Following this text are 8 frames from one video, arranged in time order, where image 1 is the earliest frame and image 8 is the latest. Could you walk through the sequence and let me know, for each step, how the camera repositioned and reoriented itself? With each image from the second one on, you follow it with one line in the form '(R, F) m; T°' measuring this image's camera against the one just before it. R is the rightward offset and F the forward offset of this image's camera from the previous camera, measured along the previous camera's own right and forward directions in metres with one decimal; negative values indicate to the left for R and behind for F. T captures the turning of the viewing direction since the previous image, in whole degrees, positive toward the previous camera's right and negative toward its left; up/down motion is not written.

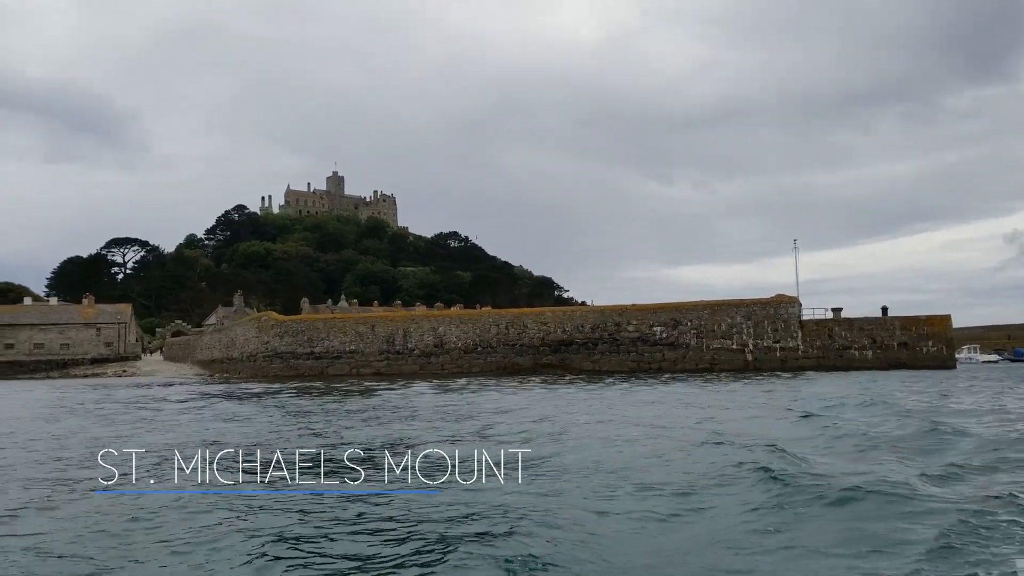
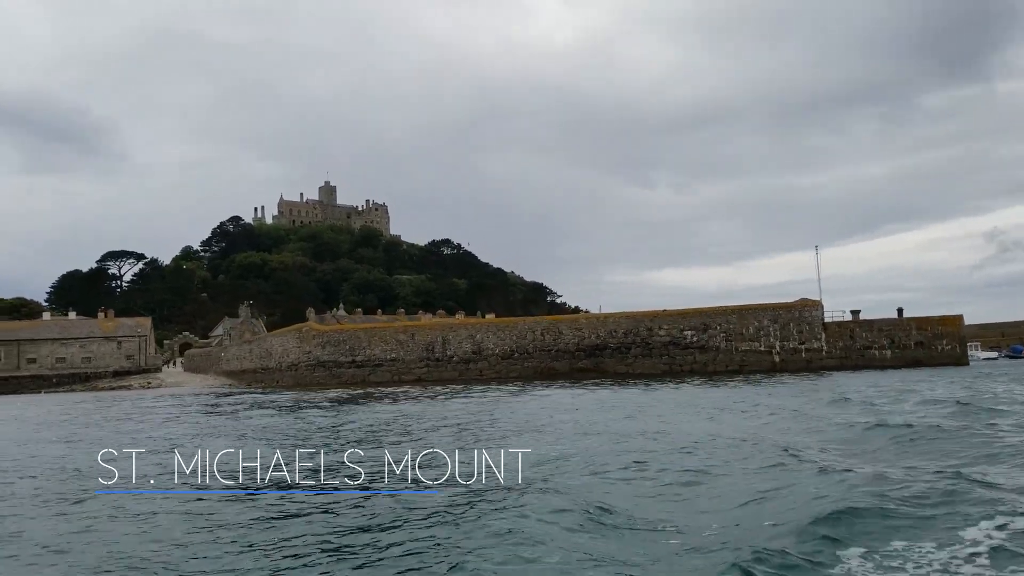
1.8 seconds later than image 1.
(-1.1, -0.9) m; +1°
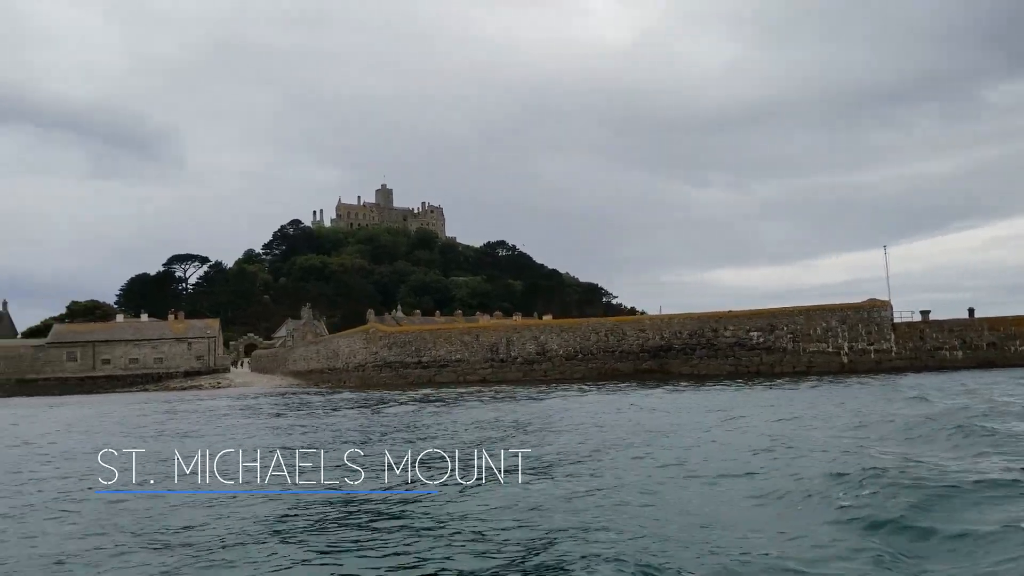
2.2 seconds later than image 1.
(-0.3, -0.1) m; -4°
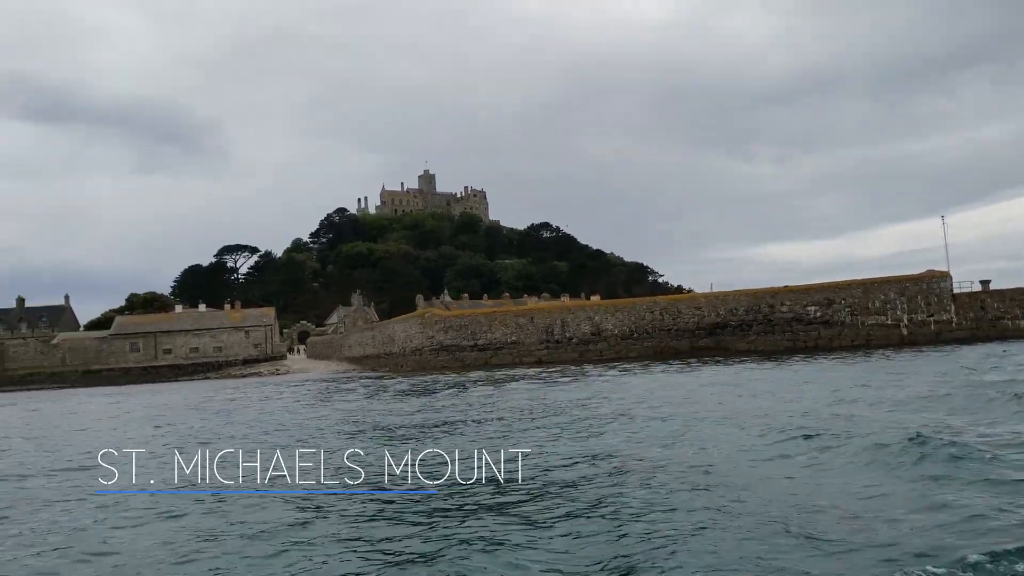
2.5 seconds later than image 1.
(-0.2, -0.1) m; -4°
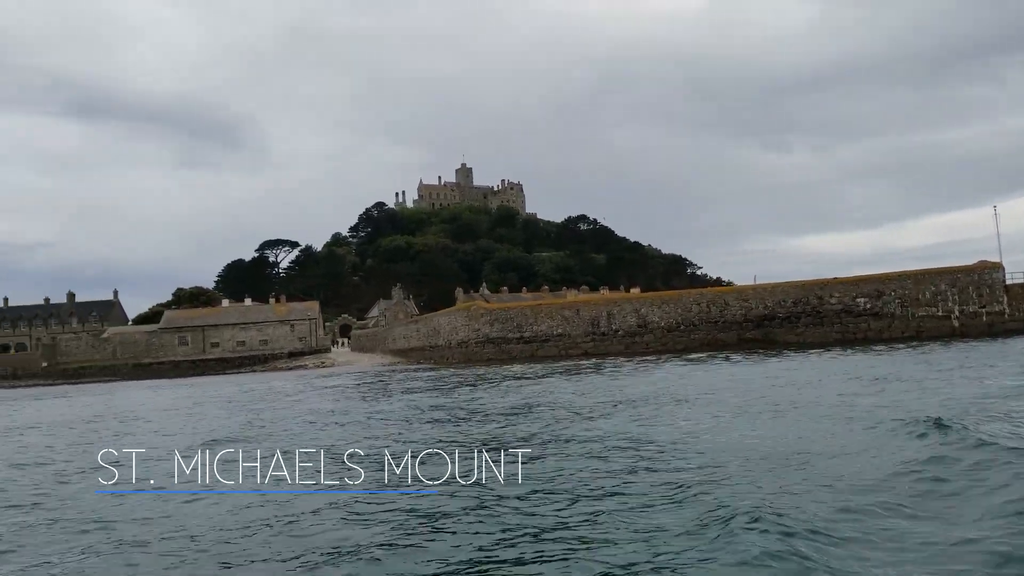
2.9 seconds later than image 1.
(-0.3, -0.2) m; -3°
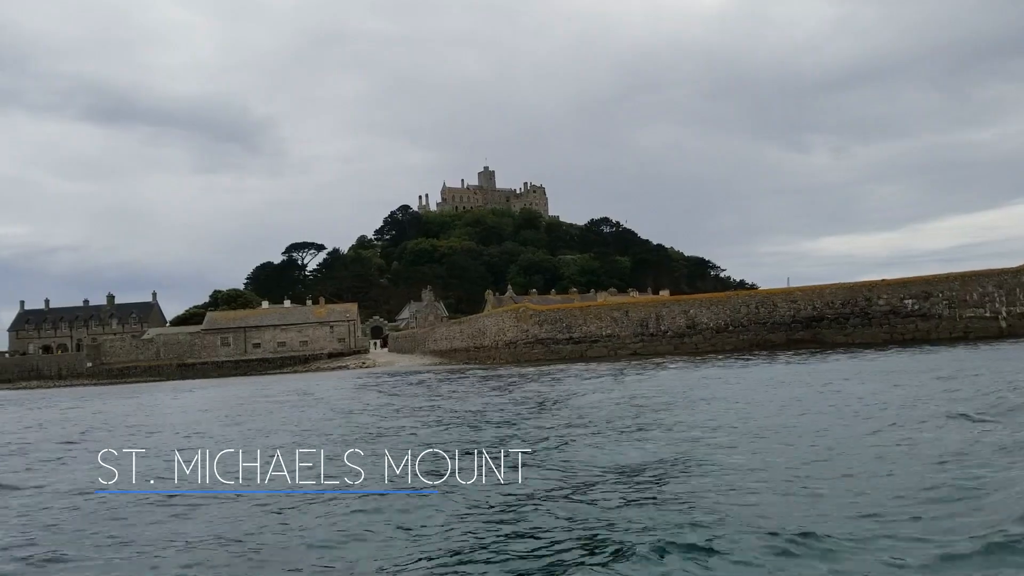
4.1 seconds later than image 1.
(-0.9, -0.6) m; -1°
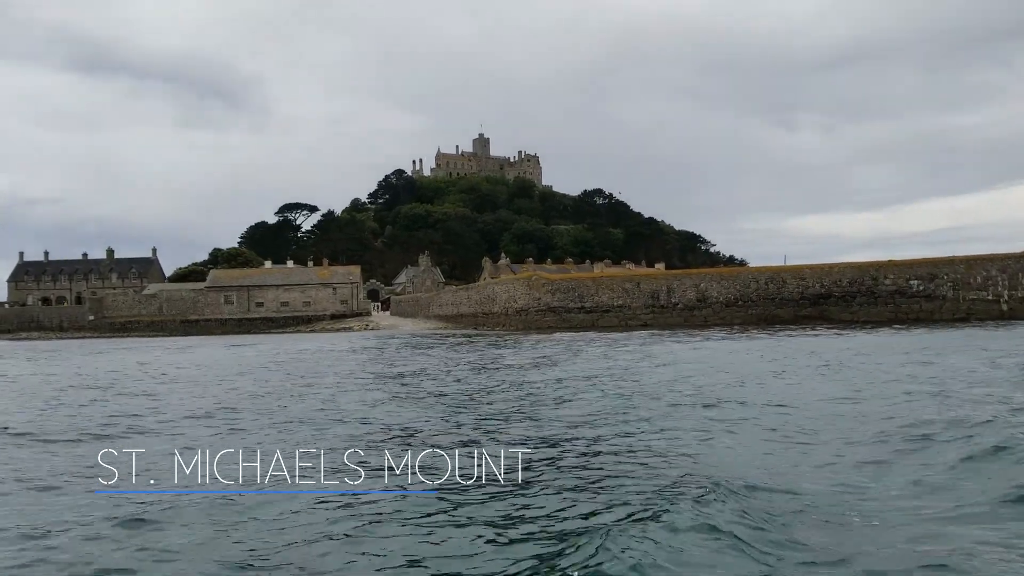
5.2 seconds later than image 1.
(-0.8, -0.5) m; +1°
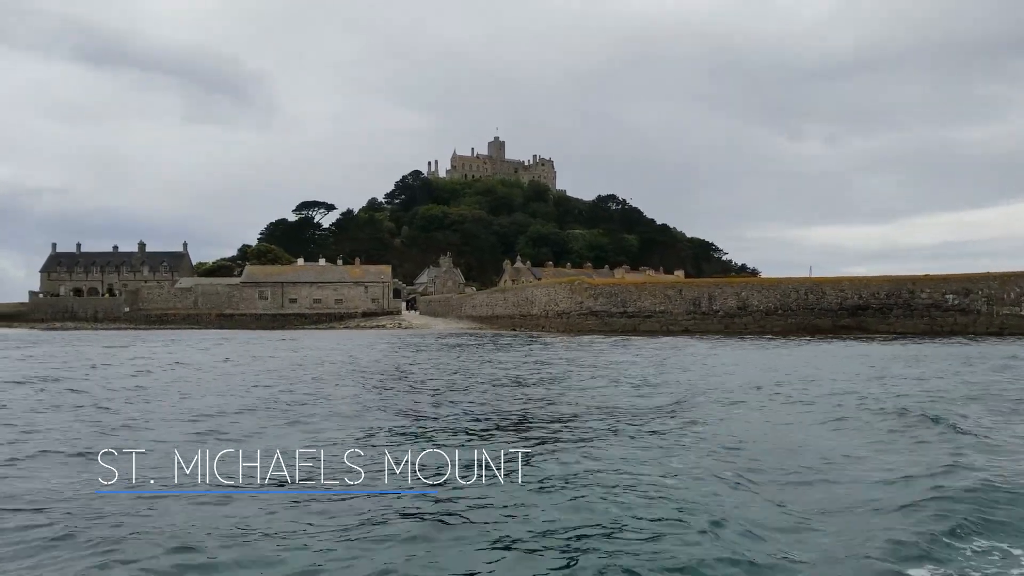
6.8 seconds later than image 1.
(-1.2, -0.9) m; 0°
